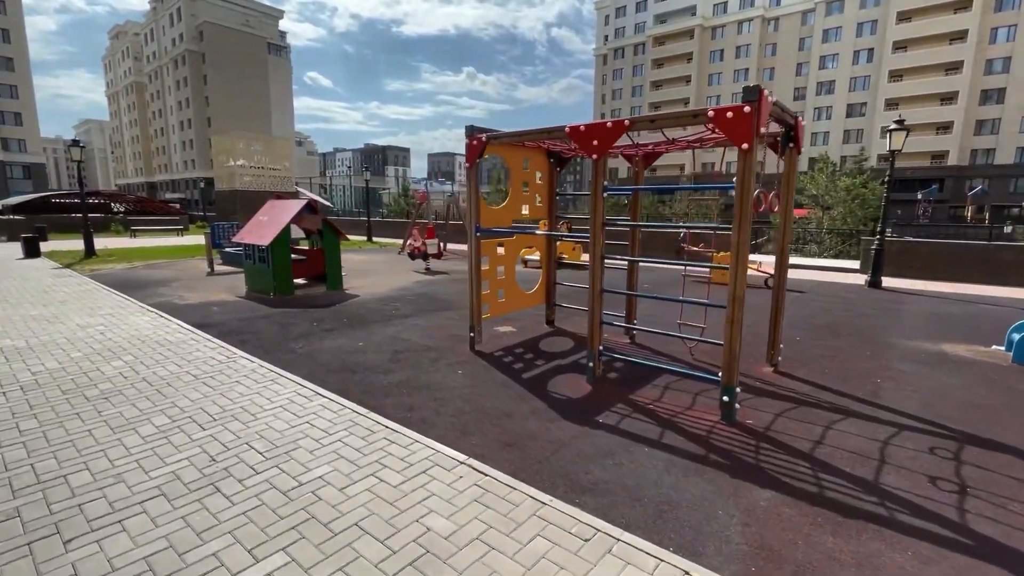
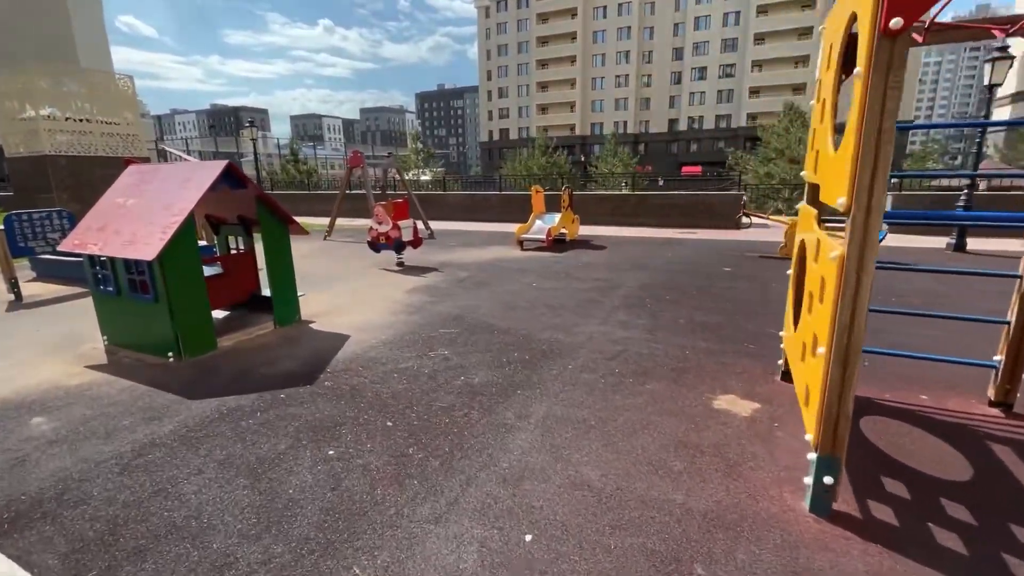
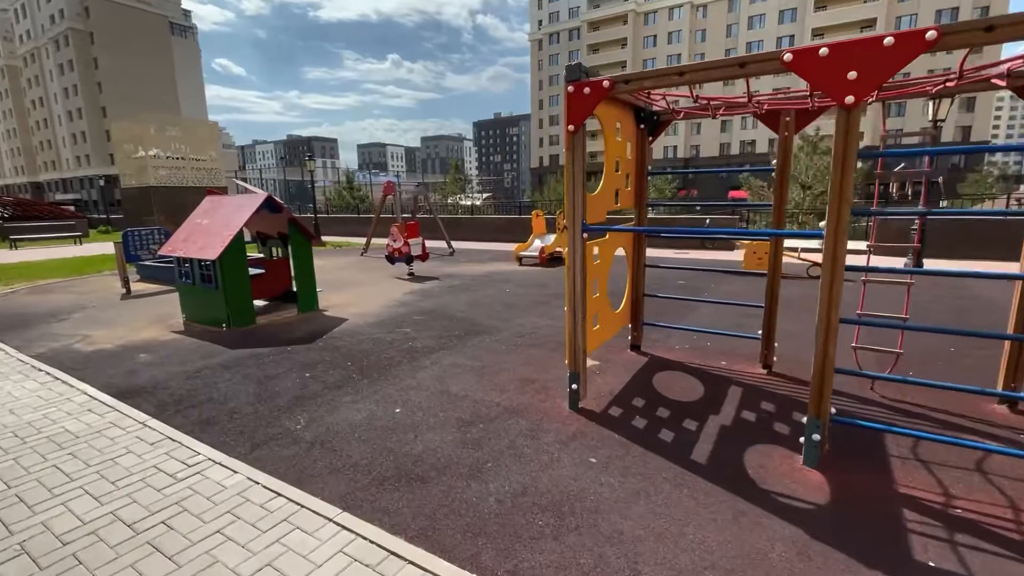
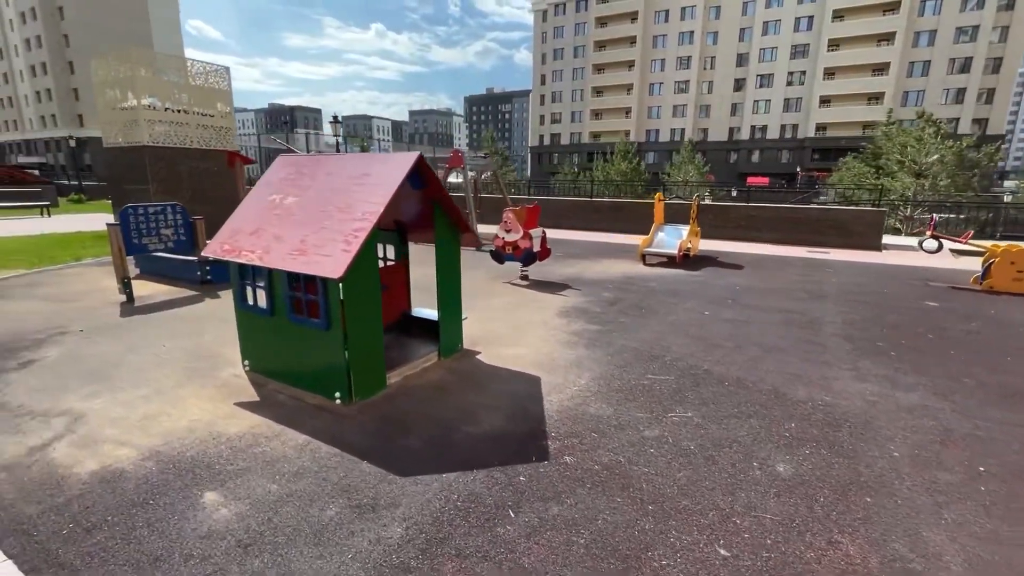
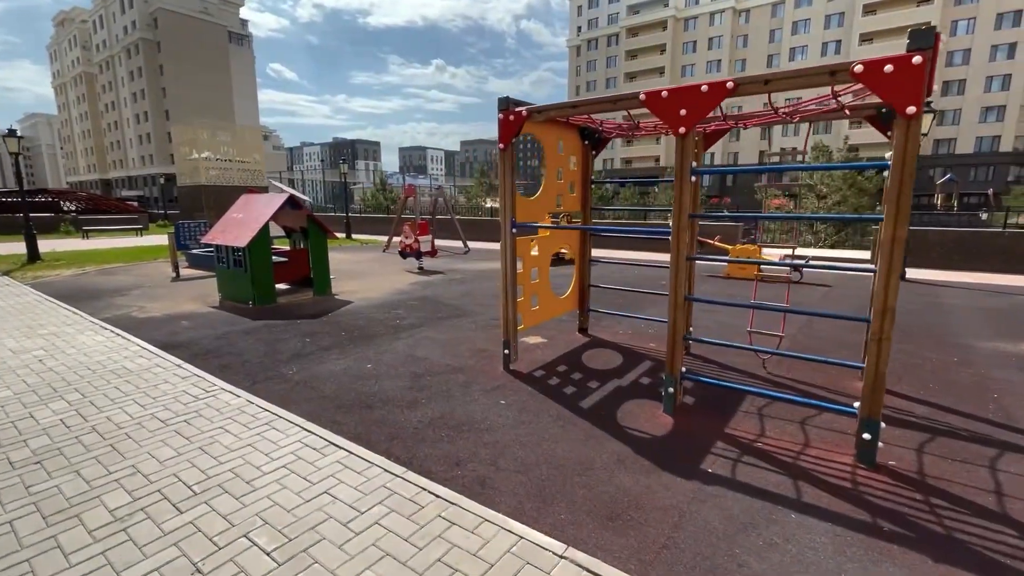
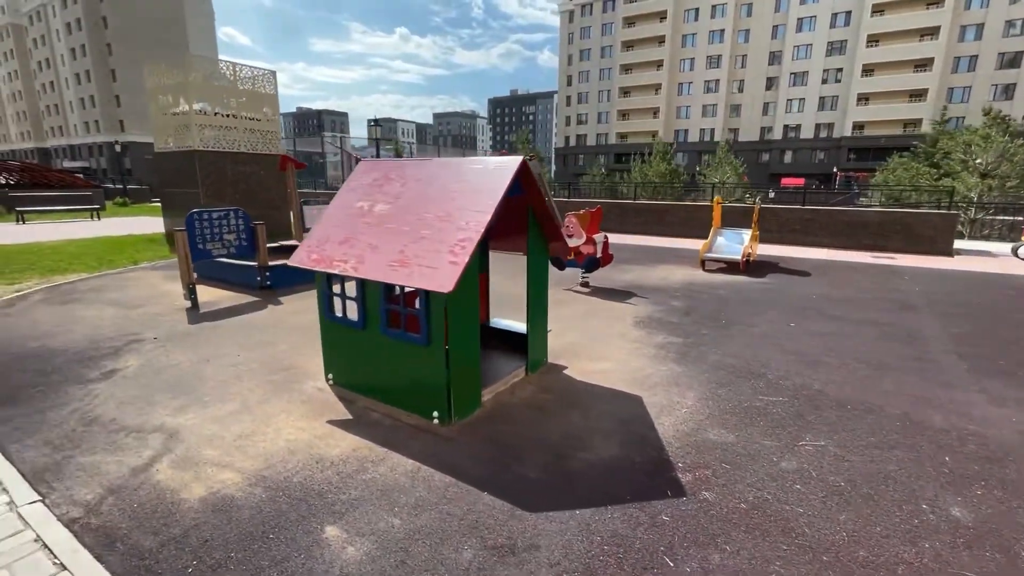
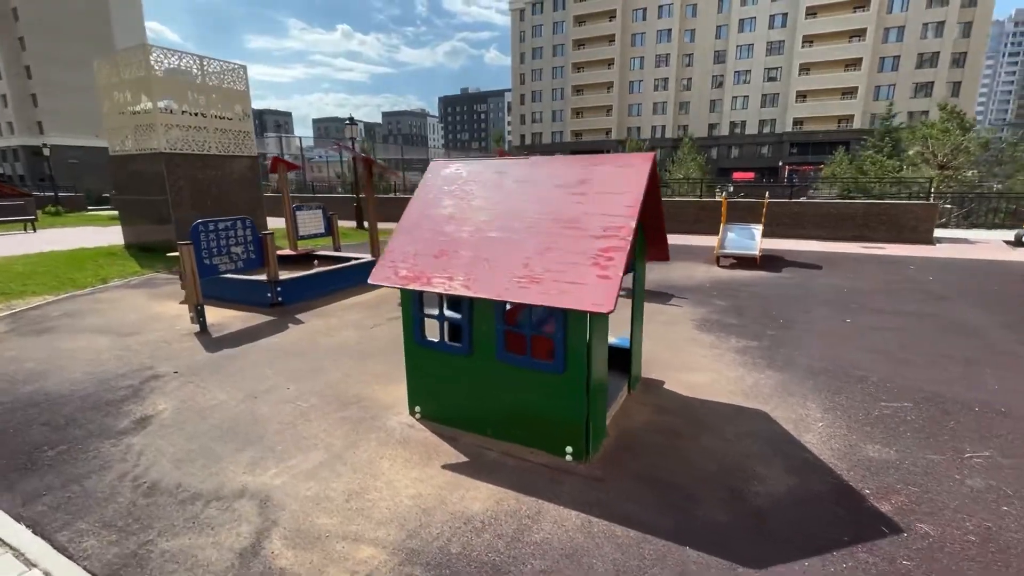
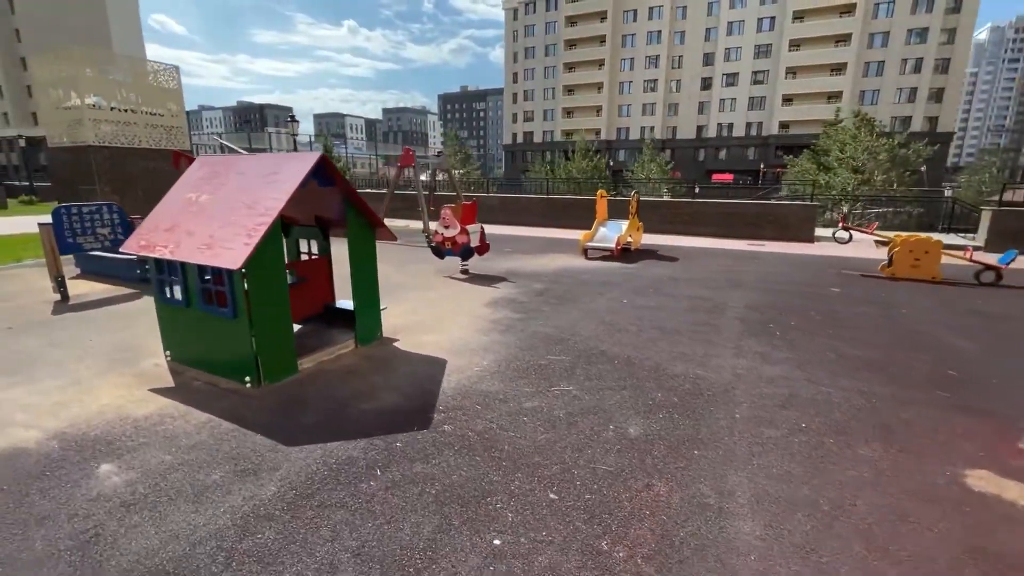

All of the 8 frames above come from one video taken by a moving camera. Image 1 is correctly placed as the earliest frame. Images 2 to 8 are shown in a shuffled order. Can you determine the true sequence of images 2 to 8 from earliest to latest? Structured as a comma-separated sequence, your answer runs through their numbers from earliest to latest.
5, 3, 2, 8, 4, 6, 7
